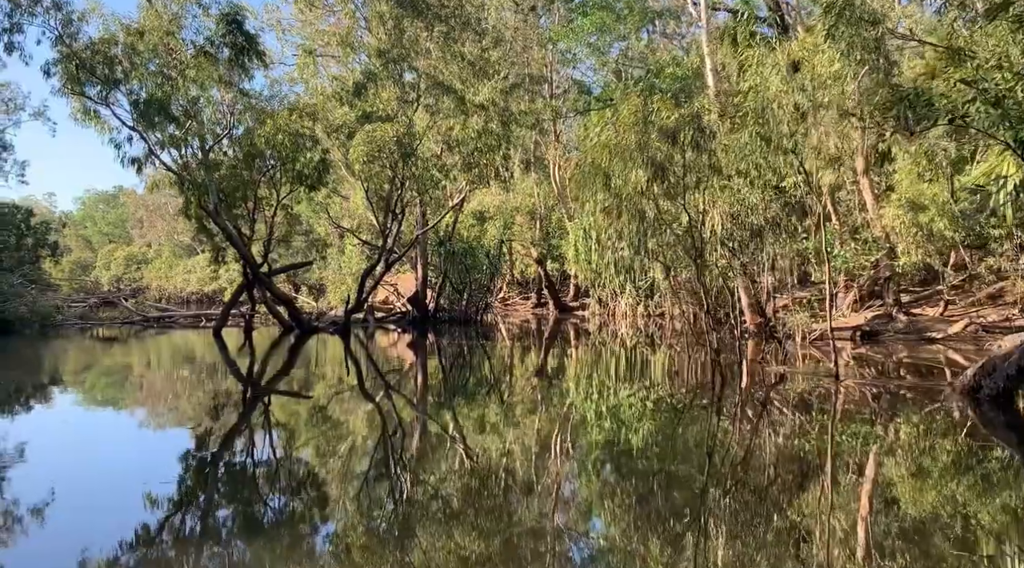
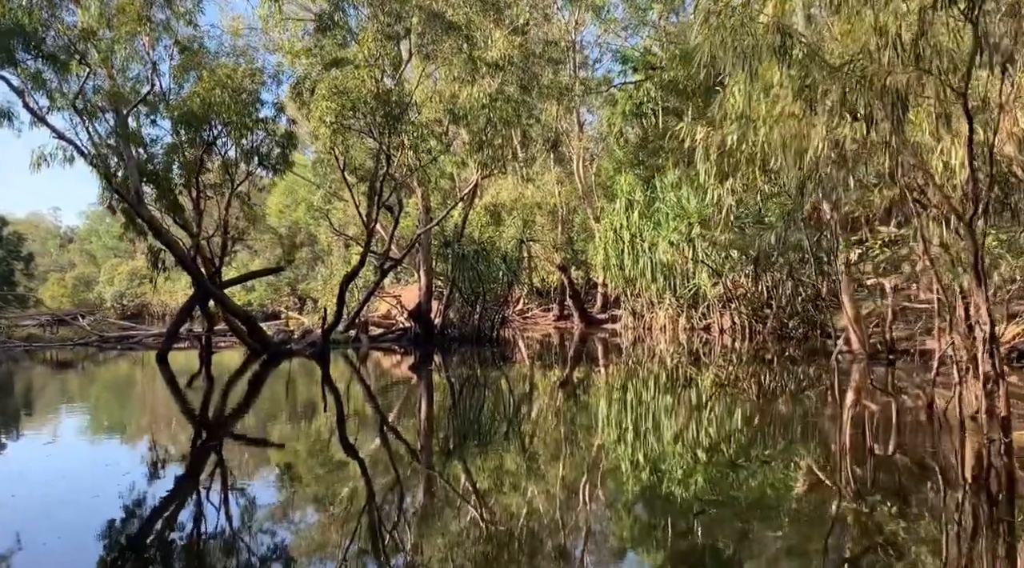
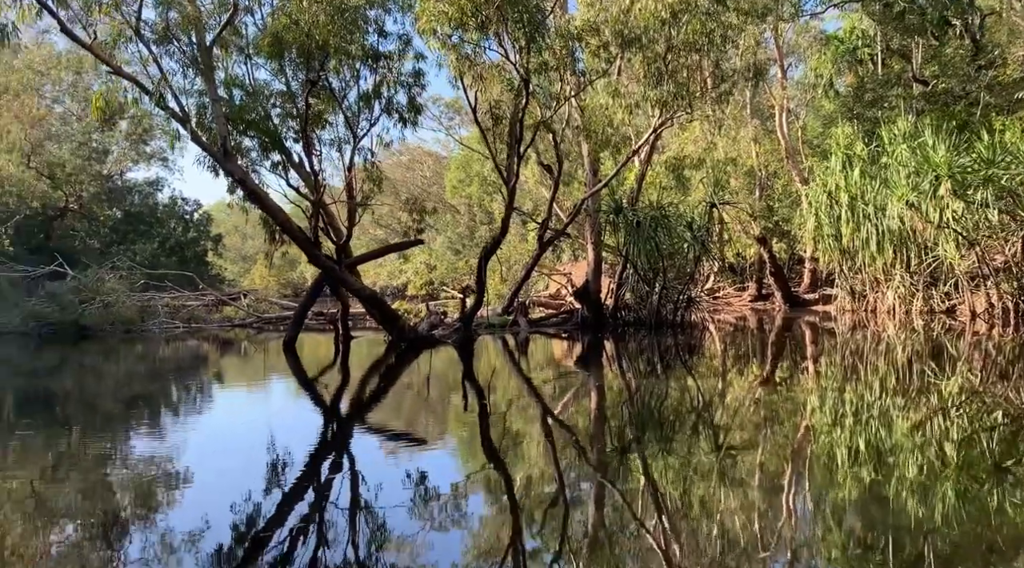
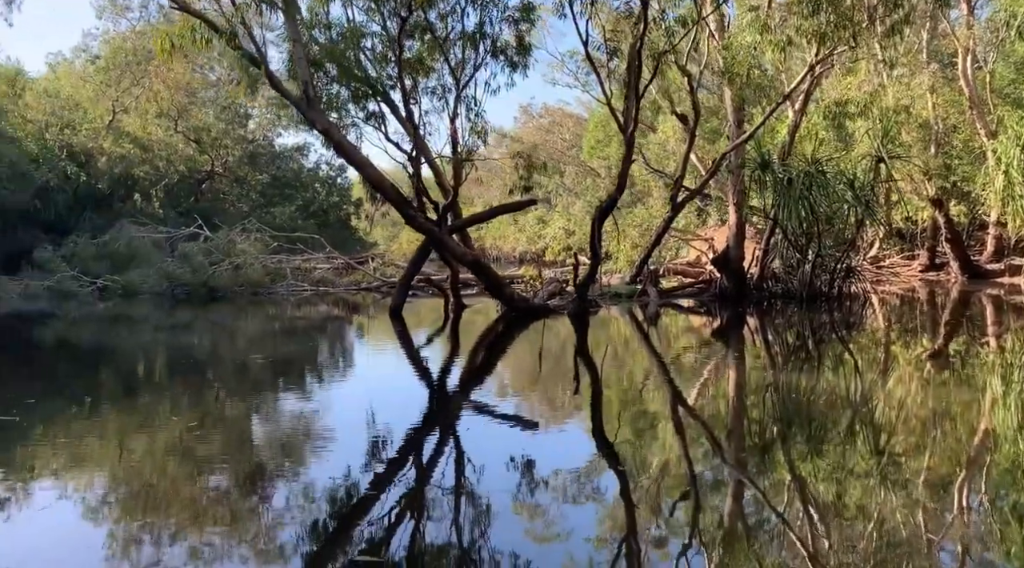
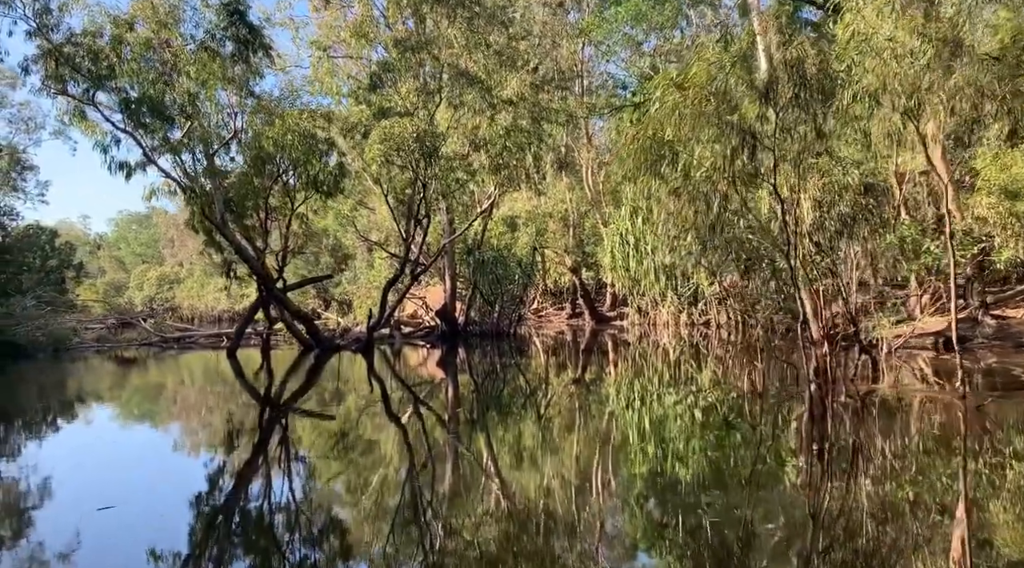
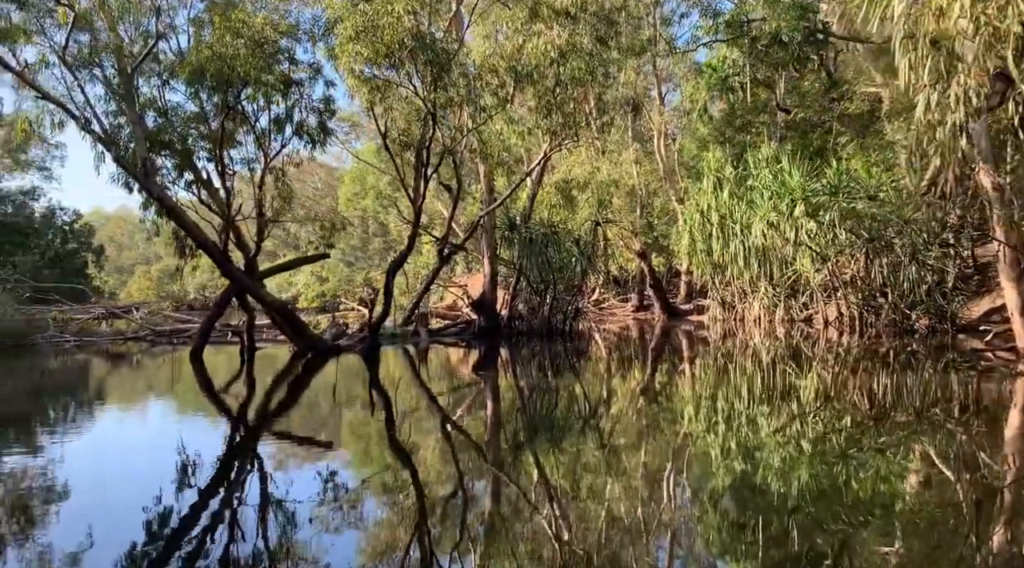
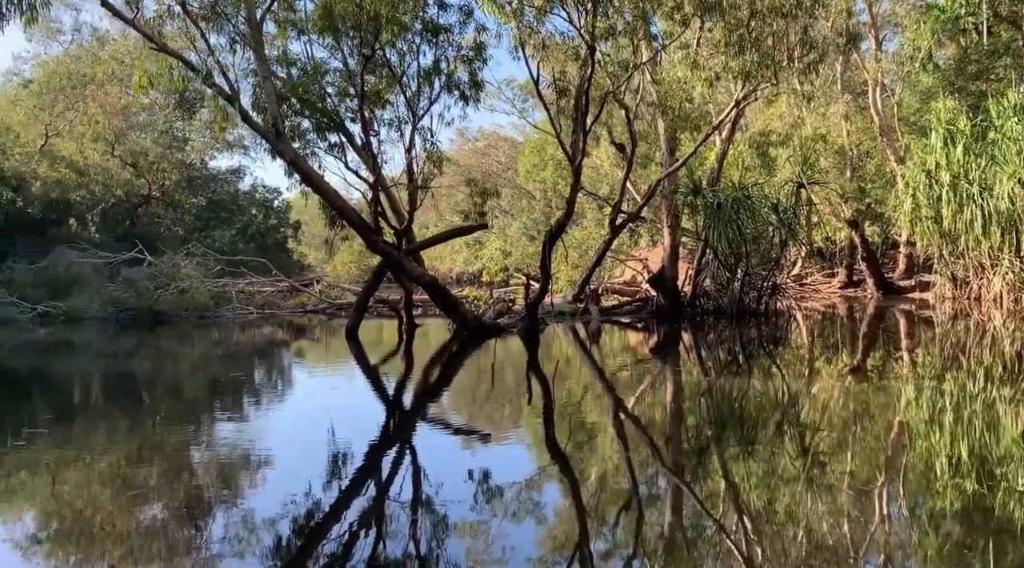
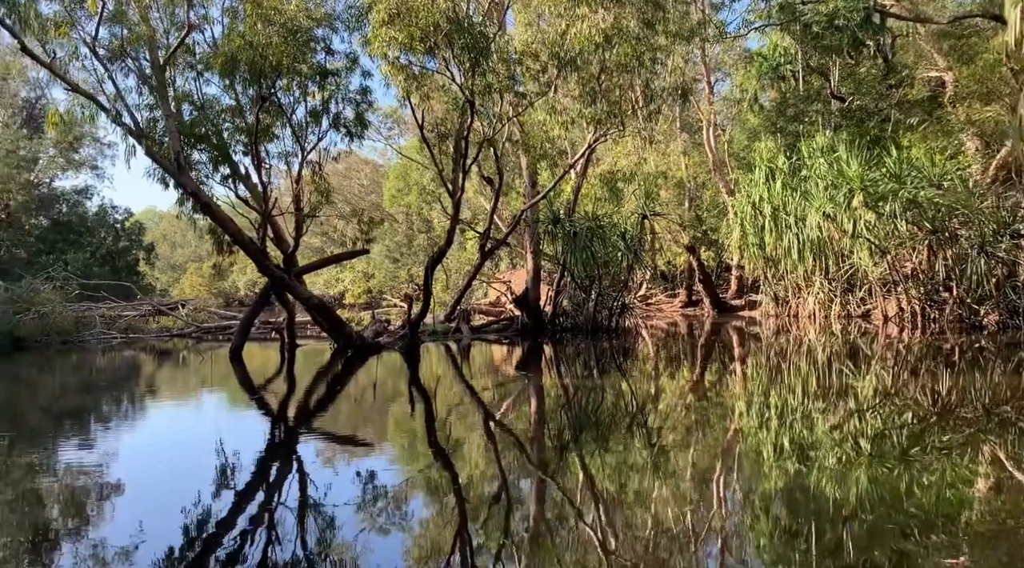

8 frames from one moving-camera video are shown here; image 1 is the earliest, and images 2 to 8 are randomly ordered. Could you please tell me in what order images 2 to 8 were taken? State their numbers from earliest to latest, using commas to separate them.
5, 2, 6, 8, 3, 7, 4
